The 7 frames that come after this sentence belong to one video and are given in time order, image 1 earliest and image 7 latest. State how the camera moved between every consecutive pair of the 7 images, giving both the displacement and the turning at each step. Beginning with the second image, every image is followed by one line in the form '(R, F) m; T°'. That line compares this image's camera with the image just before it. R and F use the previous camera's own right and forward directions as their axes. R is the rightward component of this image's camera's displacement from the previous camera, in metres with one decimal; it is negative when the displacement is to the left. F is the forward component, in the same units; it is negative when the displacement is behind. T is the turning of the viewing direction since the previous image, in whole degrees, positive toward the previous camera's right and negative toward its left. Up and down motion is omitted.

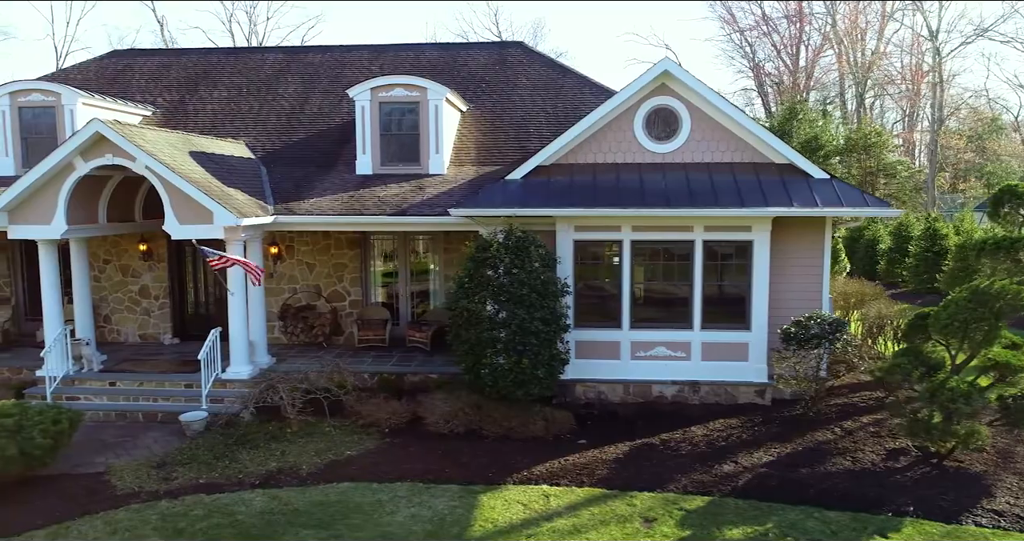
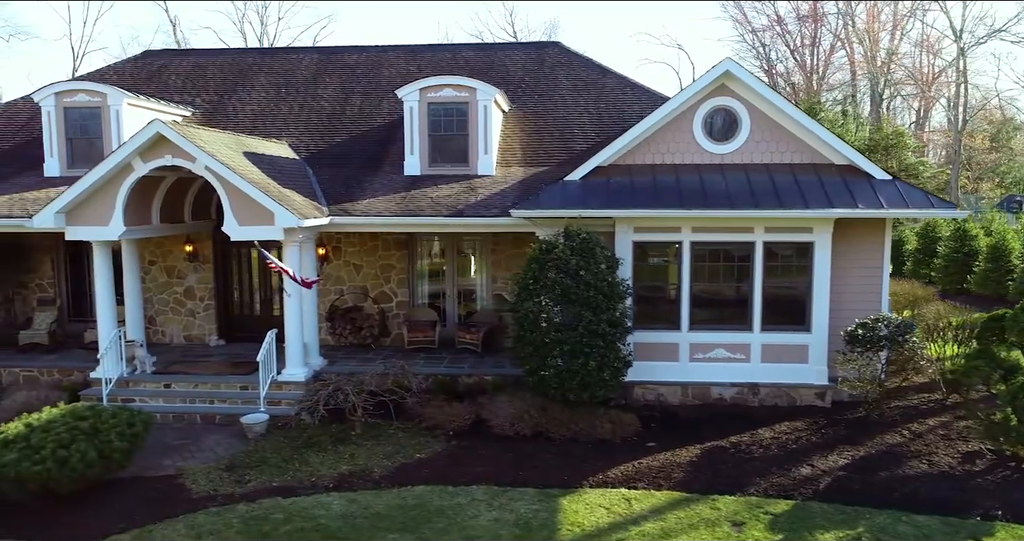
(-1.0, +0.1) m; 0°
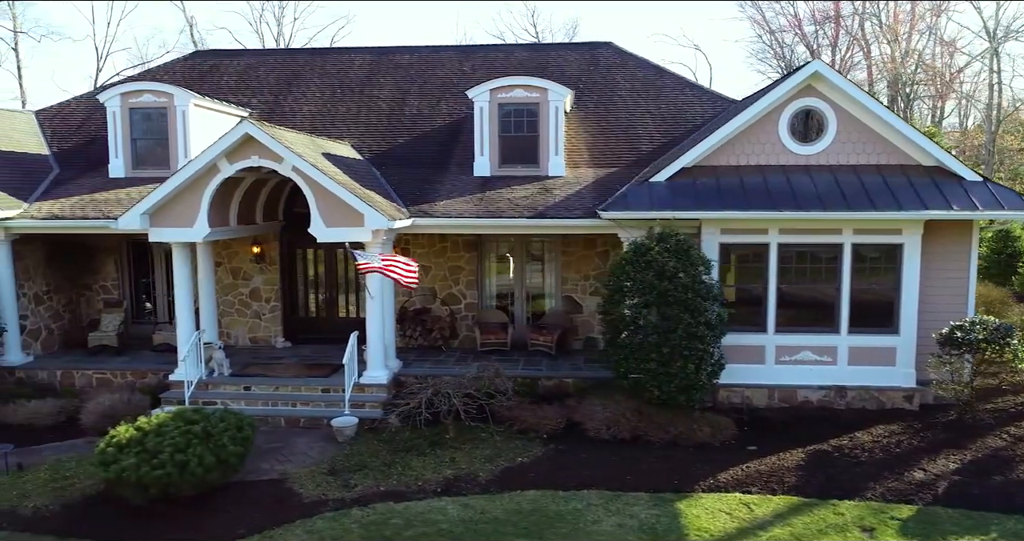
(-1.4, +0.1) m; 0°
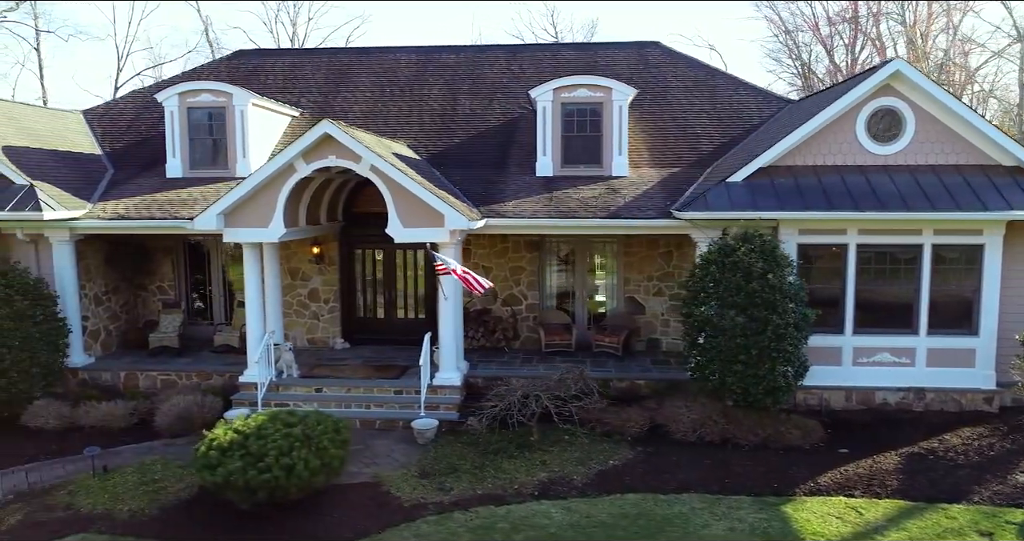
(-1.2, +0.1) m; 0°
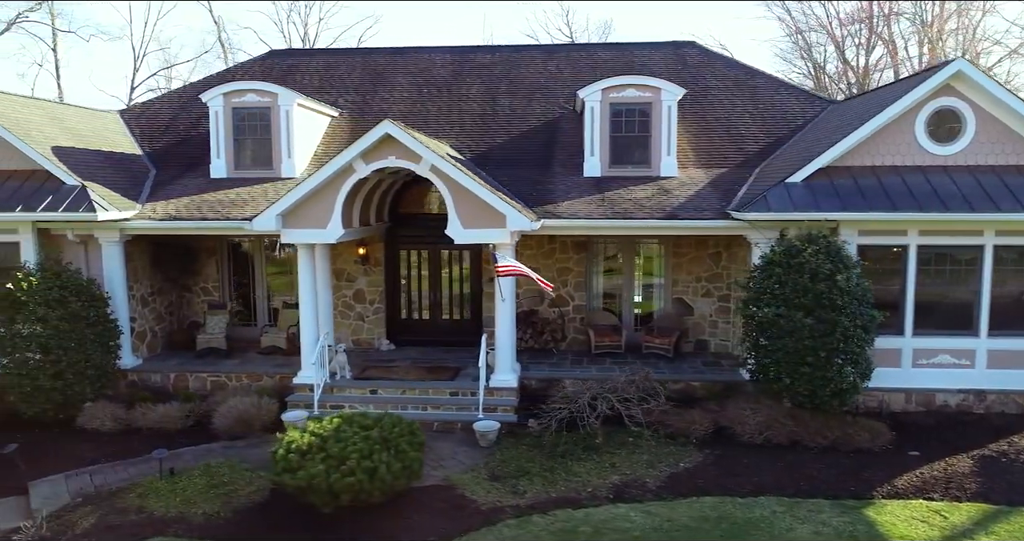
(-0.9, +0.1) m; 0°
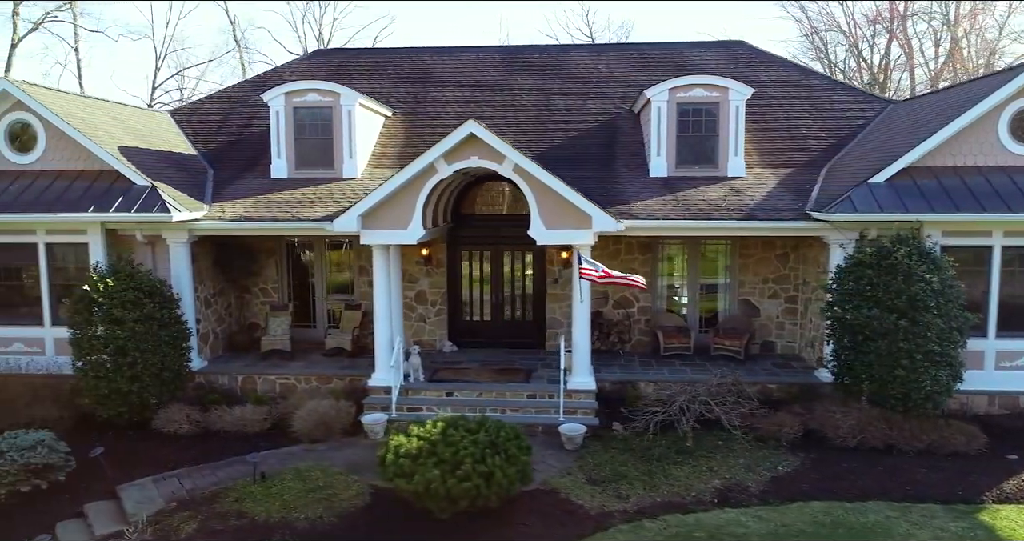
(-1.3, +0.1) m; 0°
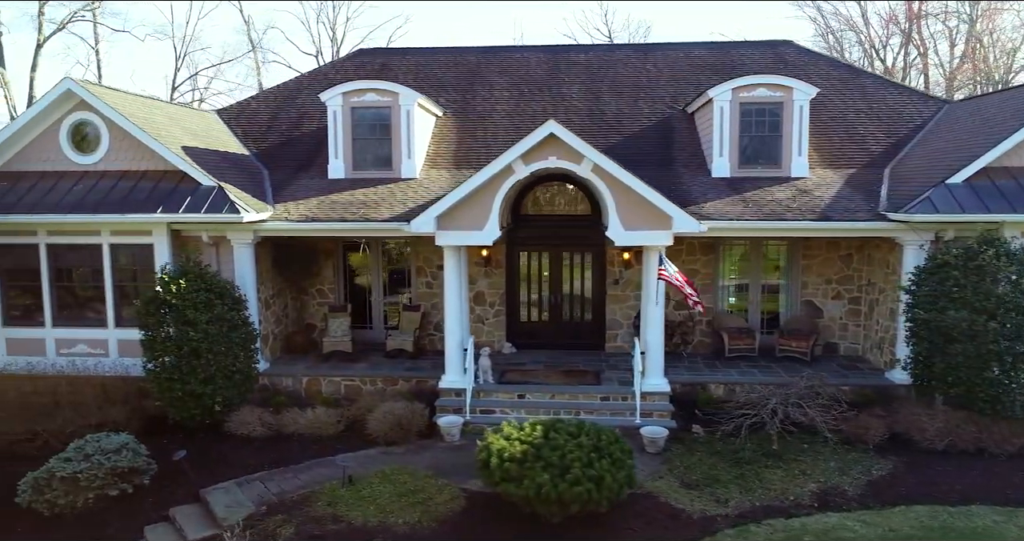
(-1.2, +0.1) m; 0°
